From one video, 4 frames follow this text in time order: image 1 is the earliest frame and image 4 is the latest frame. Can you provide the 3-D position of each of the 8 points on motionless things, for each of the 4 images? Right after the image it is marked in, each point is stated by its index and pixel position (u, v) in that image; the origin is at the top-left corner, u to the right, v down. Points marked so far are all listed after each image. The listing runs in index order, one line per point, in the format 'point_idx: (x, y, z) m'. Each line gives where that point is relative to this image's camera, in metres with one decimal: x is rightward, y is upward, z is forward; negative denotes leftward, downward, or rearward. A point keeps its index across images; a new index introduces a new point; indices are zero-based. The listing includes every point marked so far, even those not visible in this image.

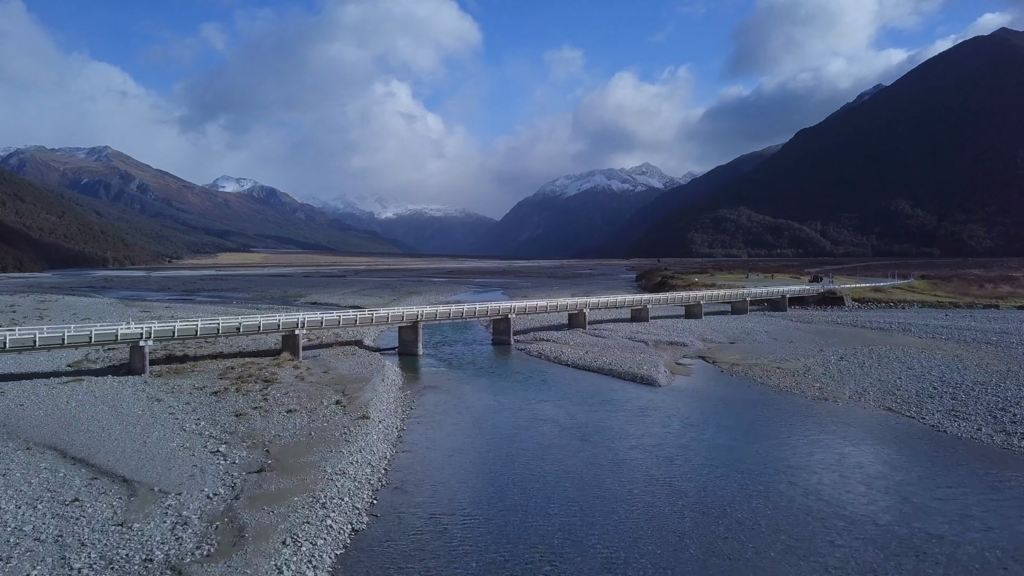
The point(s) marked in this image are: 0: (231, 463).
0: (-5.6, -3.5, +16.7) m
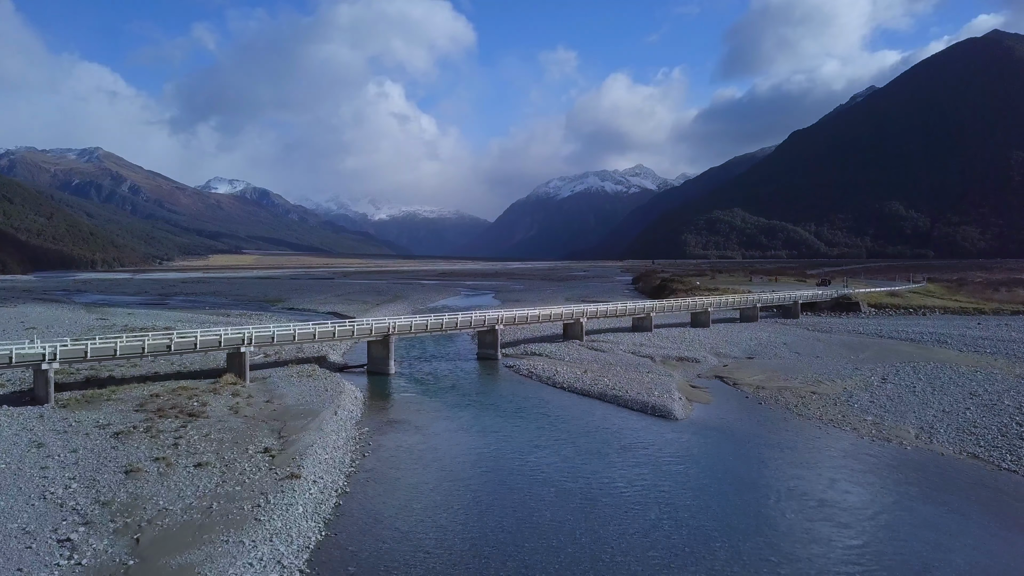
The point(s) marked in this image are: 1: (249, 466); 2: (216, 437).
0: (-6.0, -3.8, +11.4) m
1: (-5.3, -3.6, +16.9) m
2: (-7.0, -3.5, +19.8) m
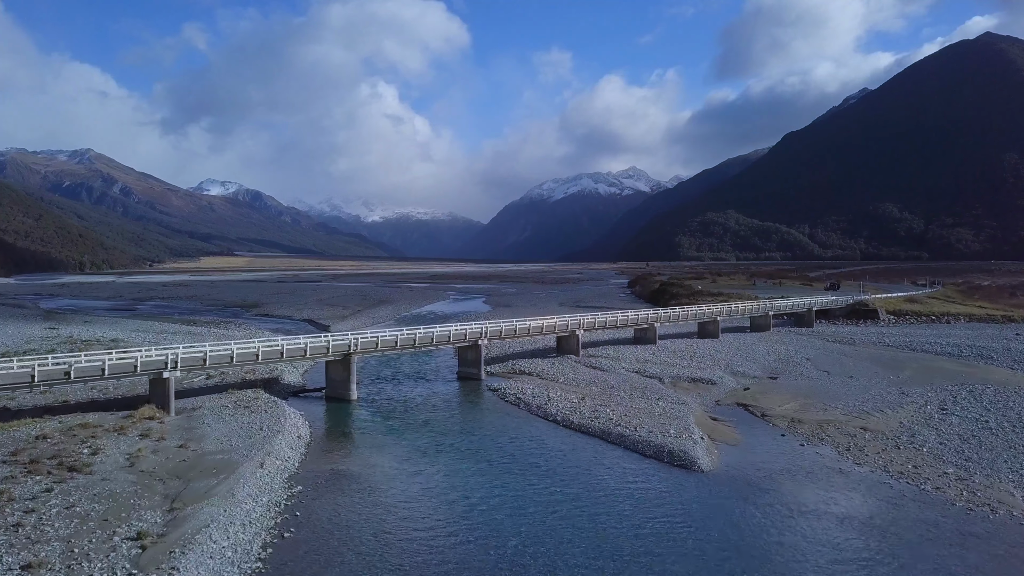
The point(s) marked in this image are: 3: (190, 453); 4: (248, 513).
0: (-6.4, -4.1, +6.2) m
1: (-5.8, -3.9, +11.7) m
2: (-7.5, -3.8, +14.6) m
3: (-7.3, -3.7, +18.7) m
4: (-4.7, -4.0, +14.9) m
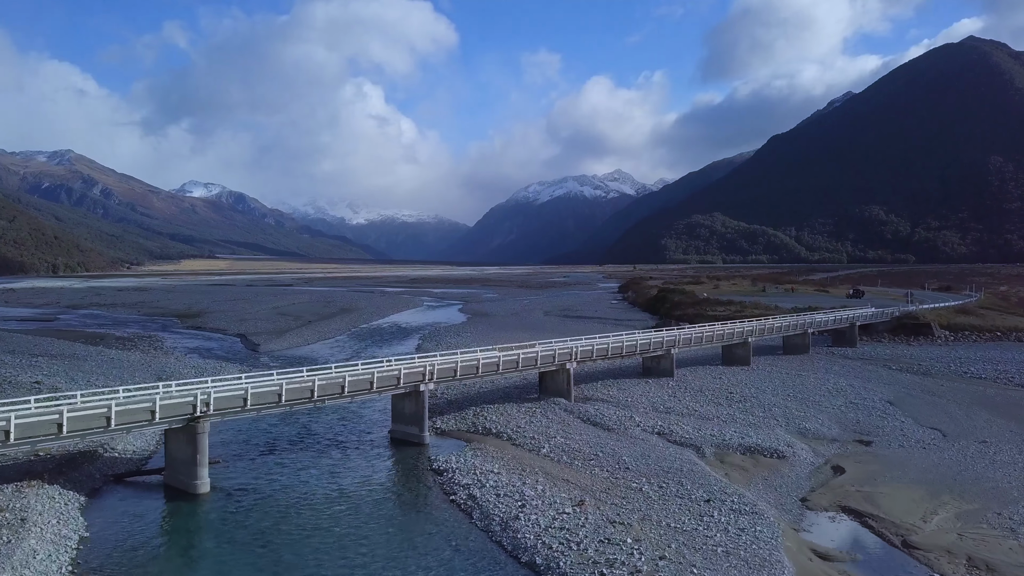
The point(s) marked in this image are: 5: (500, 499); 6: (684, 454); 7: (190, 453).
0: (-7.0, -4.5, -5.1) m
1: (-6.5, -4.3, +0.5) m
2: (-8.2, -4.3, +3.3) m
3: (-8.1, -4.1, +7.4) m
4: (-5.5, -4.4, +3.7) m
5: (-0.2, -4.0, +16.3) m
6: (+4.0, -3.9, +19.6) m
7: (-6.8, -3.5, +17.6) m
